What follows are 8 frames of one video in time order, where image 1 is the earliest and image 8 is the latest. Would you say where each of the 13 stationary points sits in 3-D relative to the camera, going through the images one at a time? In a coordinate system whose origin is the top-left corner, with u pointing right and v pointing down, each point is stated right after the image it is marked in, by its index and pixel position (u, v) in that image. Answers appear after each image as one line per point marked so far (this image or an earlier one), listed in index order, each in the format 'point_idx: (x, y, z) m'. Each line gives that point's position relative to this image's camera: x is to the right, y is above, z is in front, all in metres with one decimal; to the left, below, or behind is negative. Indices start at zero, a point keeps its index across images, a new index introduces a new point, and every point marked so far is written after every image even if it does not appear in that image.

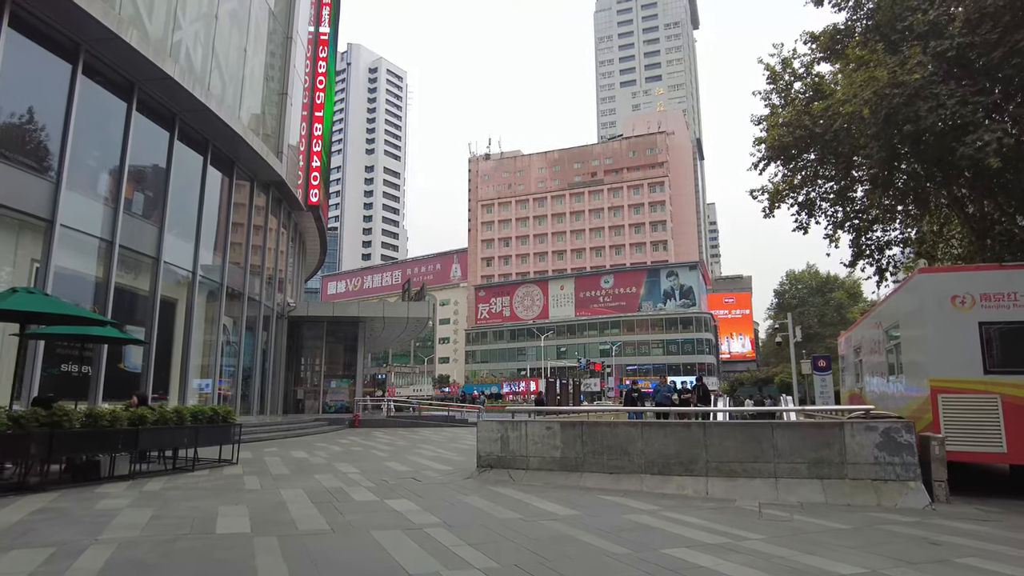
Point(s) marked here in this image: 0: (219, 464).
0: (-3.7, -2.2, +7.6) m
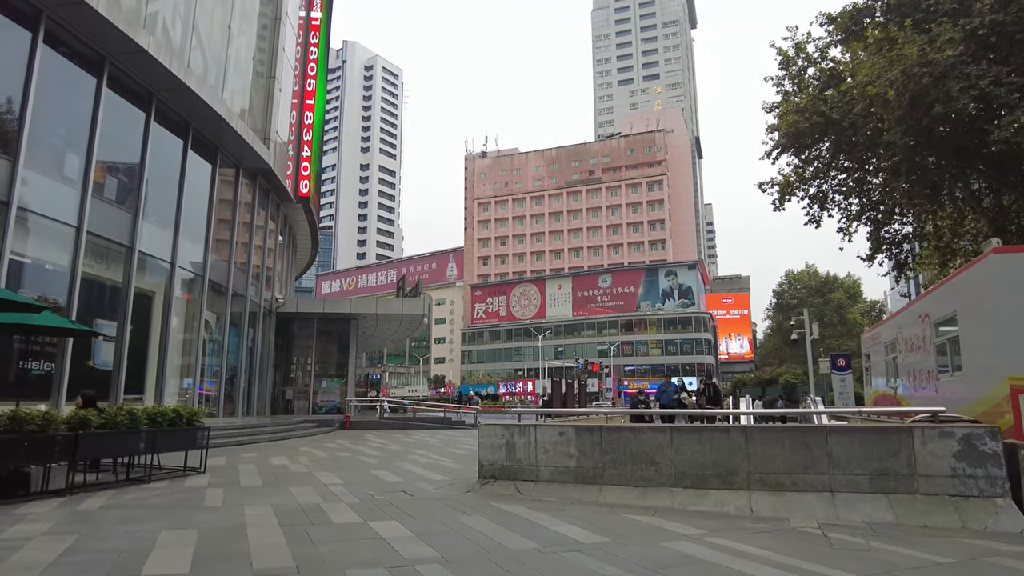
0: (-3.6, -2.0, +6.7) m
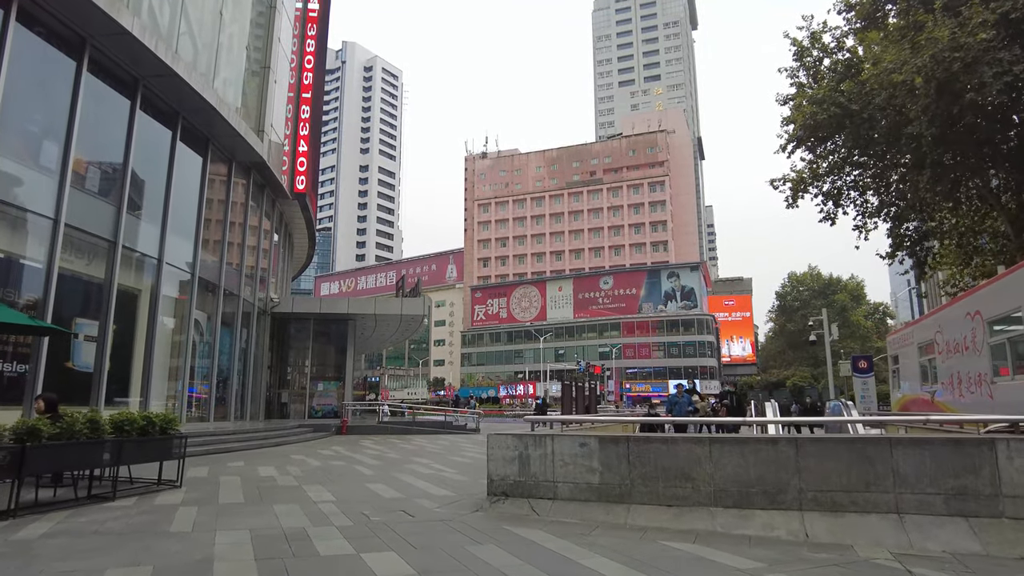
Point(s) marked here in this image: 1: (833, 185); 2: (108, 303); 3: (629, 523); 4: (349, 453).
0: (-3.5, -2.0, +6.0) m
1: (+10.2, +3.3, +19.3) m
2: (-7.8, -0.3, +11.7) m
3: (+1.1, -2.2, +5.7) m
4: (-2.9, -3.0, +10.9) m
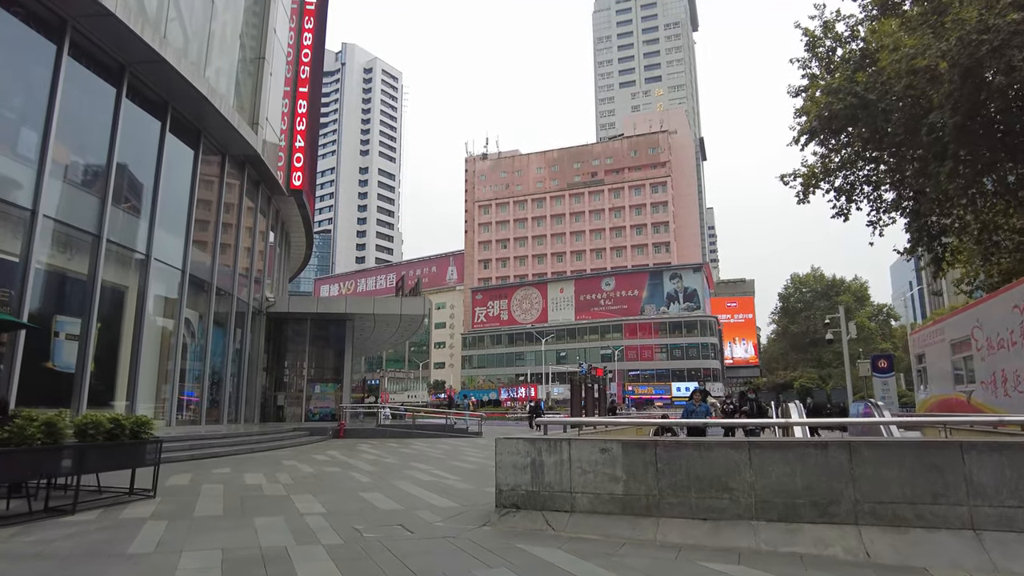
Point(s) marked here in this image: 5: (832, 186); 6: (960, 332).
0: (-3.4, -1.9, +5.4) m
1: (+10.3, +3.3, +18.8) m
2: (-7.7, -0.2, +11.1) m
3: (+1.2, -2.1, +5.0) m
4: (-2.8, -2.9, +10.3) m
5: (+10.1, +3.2, +19.2) m
6: (+6.8, -0.7, +9.3) m
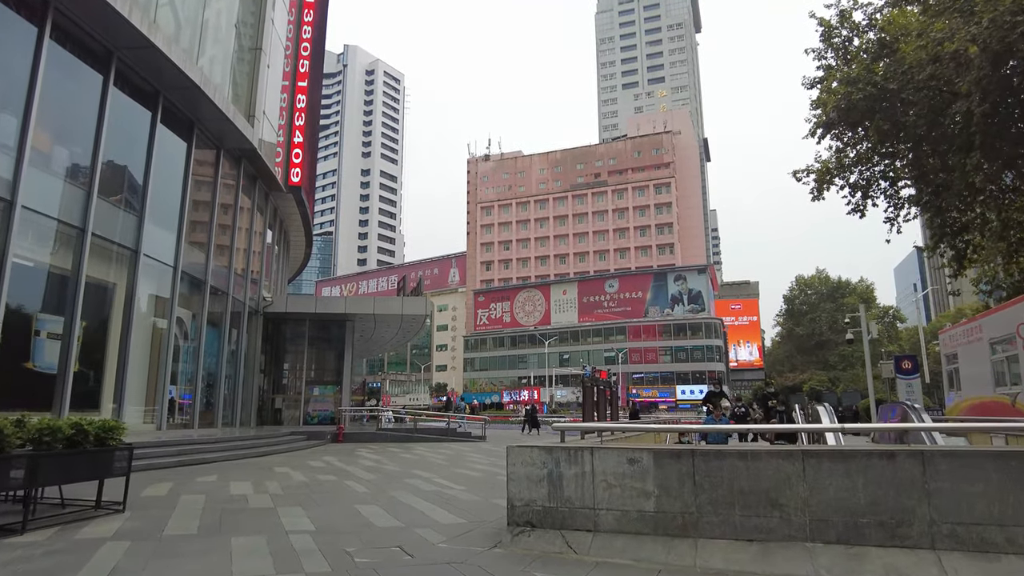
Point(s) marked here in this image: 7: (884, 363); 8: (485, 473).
0: (-3.3, -1.8, +4.8) m
1: (+10.4, +3.4, +18.1) m
2: (-7.6, -0.2, +10.5) m
3: (+1.3, -2.0, +4.4) m
4: (-2.7, -2.8, +9.7) m
5: (+10.2, +3.3, +18.6) m
6: (+6.9, -0.6, +8.7) m
7: (+9.2, -1.9, +15.1) m
8: (-0.4, -2.6, +8.6) m
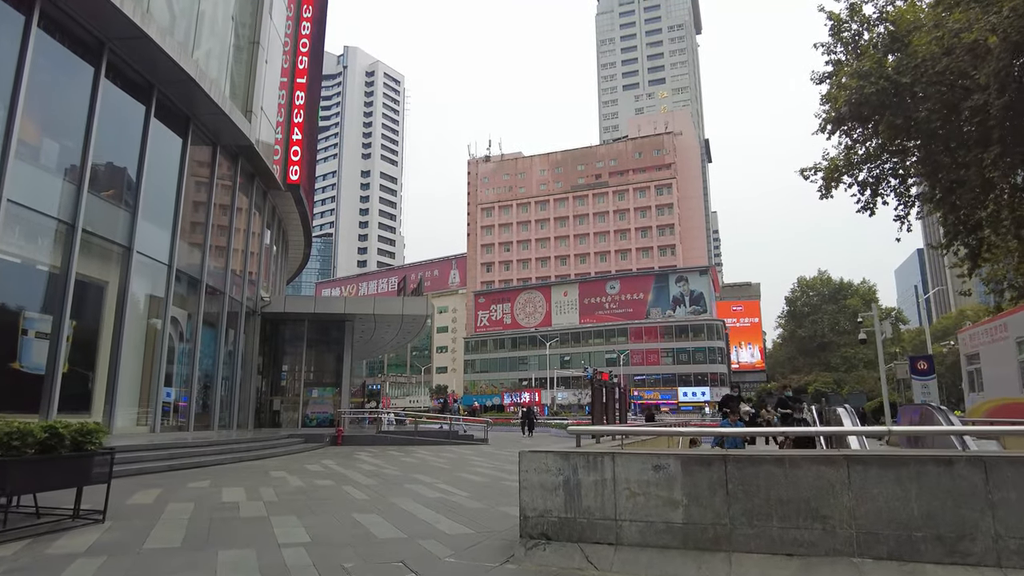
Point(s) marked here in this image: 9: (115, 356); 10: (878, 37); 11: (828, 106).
0: (-3.2, -1.7, +4.4) m
1: (+10.5, +3.4, +17.8) m
2: (-7.5, -0.1, +10.2) m
3: (+1.4, -1.9, +4.1) m
4: (-2.7, -2.8, +9.4) m
5: (+10.3, +3.3, +18.2) m
6: (+7.0, -0.6, +8.4) m
7: (+9.3, -1.8, +14.7) m
8: (-0.3, -2.6, +8.2) m
9: (-7.5, -1.3, +11.5) m
10: (+9.0, +6.1, +14.8) m
11: (+7.9, +4.6, +15.2) m
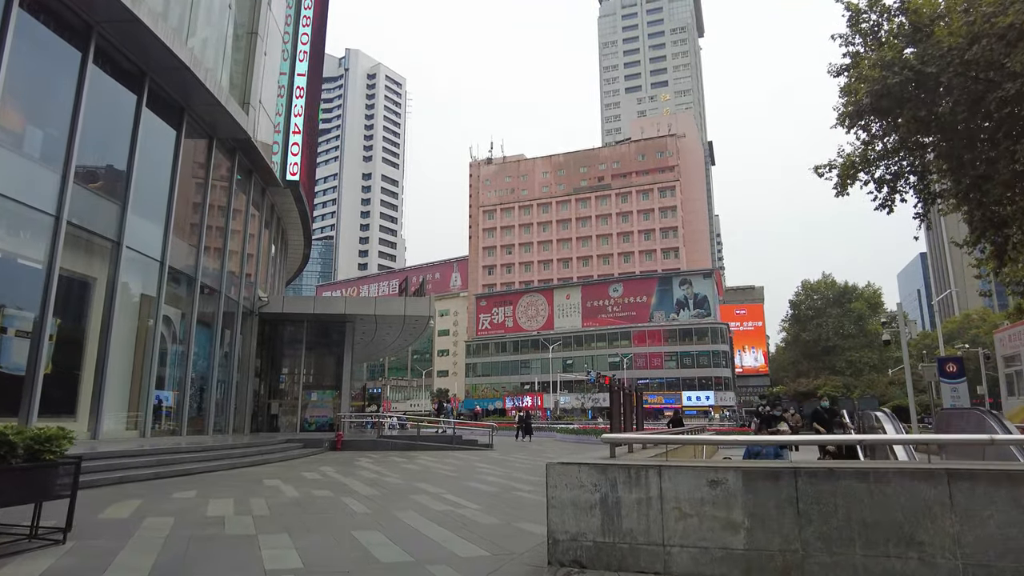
0: (-3.1, -1.6, +3.8) m
1: (+10.7, +3.4, +17.2) m
2: (-7.3, -0.1, +9.6) m
3: (+1.5, -1.8, +3.5) m
4: (-2.5, -2.7, +8.8) m
5: (+10.5, +3.3, +17.7) m
6: (+7.2, -0.5, +7.8) m
7: (+9.5, -1.8, +14.1) m
8: (-0.2, -2.5, +7.6) m
9: (-7.3, -1.2, +10.9) m
10: (+9.1, +6.1, +14.3) m
11: (+8.1, +4.6, +14.7) m
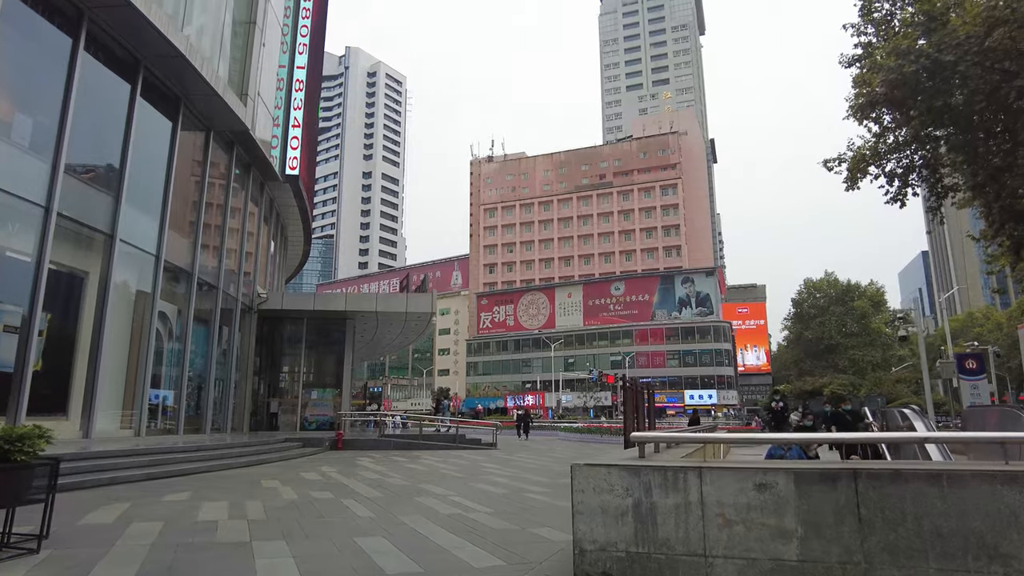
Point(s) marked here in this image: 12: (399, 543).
0: (-3.0, -1.5, +3.5) m
1: (+10.8, +3.5, +16.9) m
2: (-7.2, 0.0, +9.3) m
3: (+1.6, -1.7, +3.2) m
4: (-2.4, -2.6, +8.4) m
5: (+10.6, +3.4, +17.3) m
6: (+7.3, -0.4, +7.4) m
7: (+9.6, -1.7, +13.7) m
8: (-0.1, -2.4, +7.3) m
9: (-7.2, -1.1, +10.6) m
10: (+9.2, +6.2, +13.9) m
11: (+8.2, +4.7, +14.3) m
12: (-0.9, -1.8, +4.4) m
